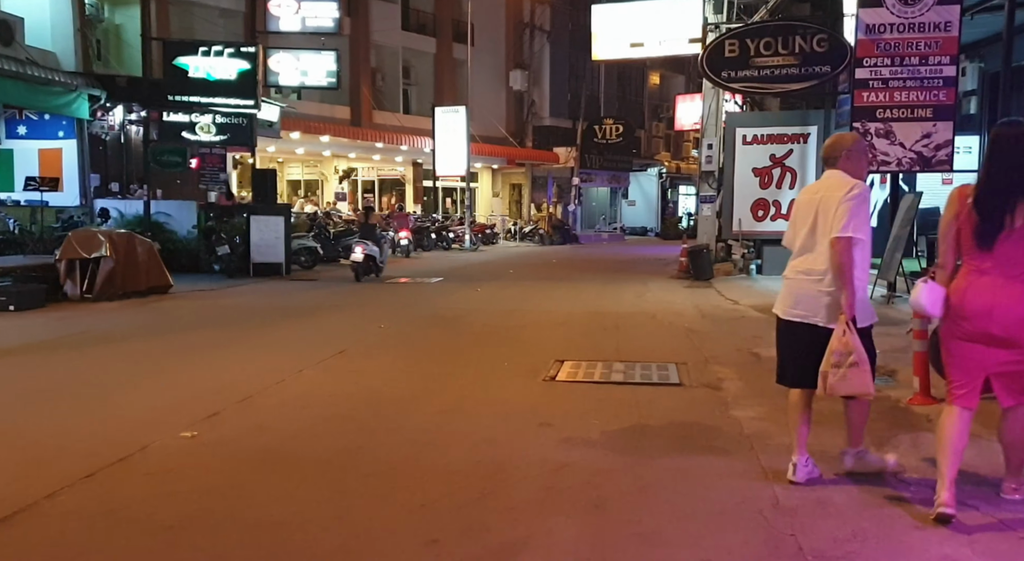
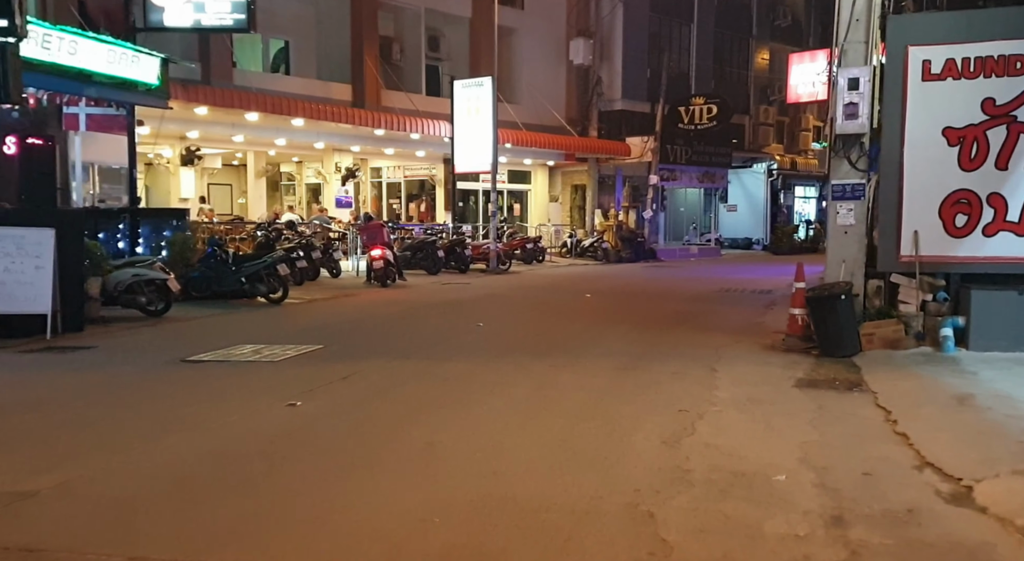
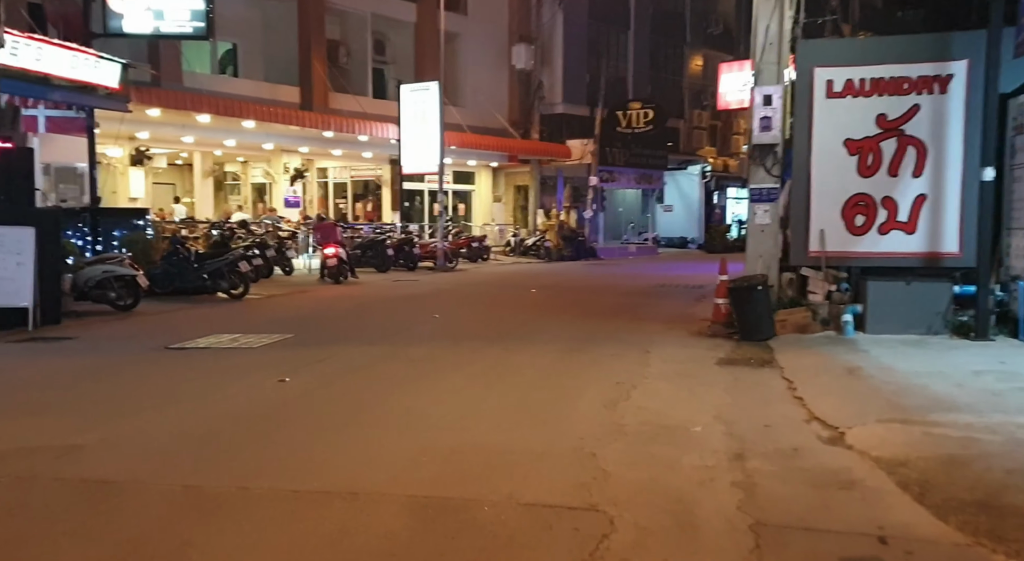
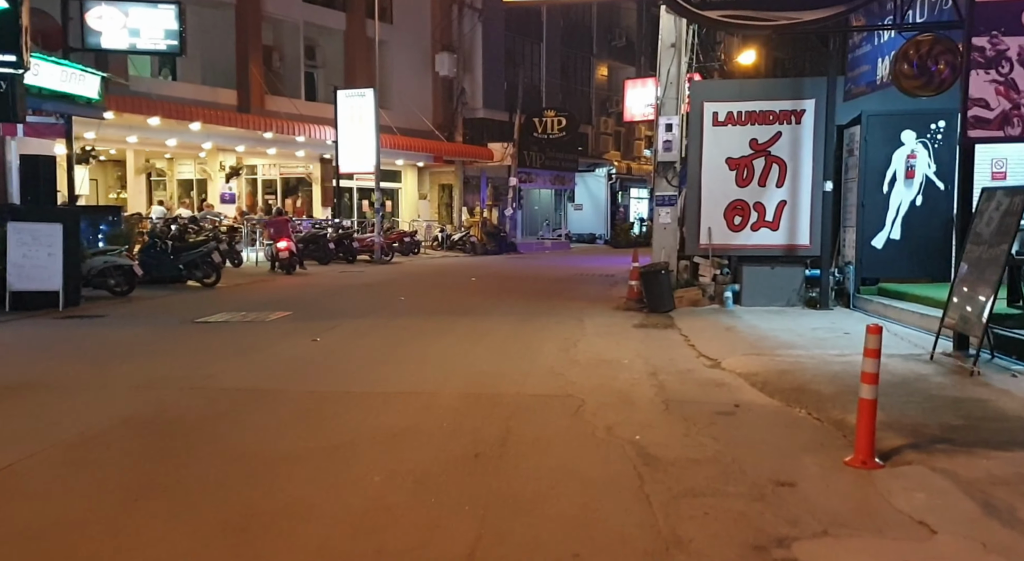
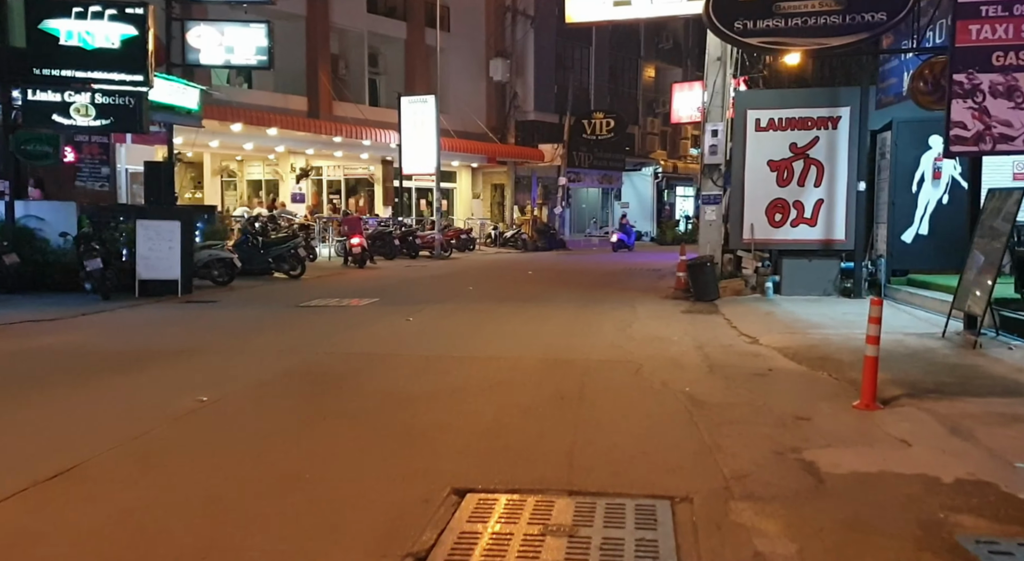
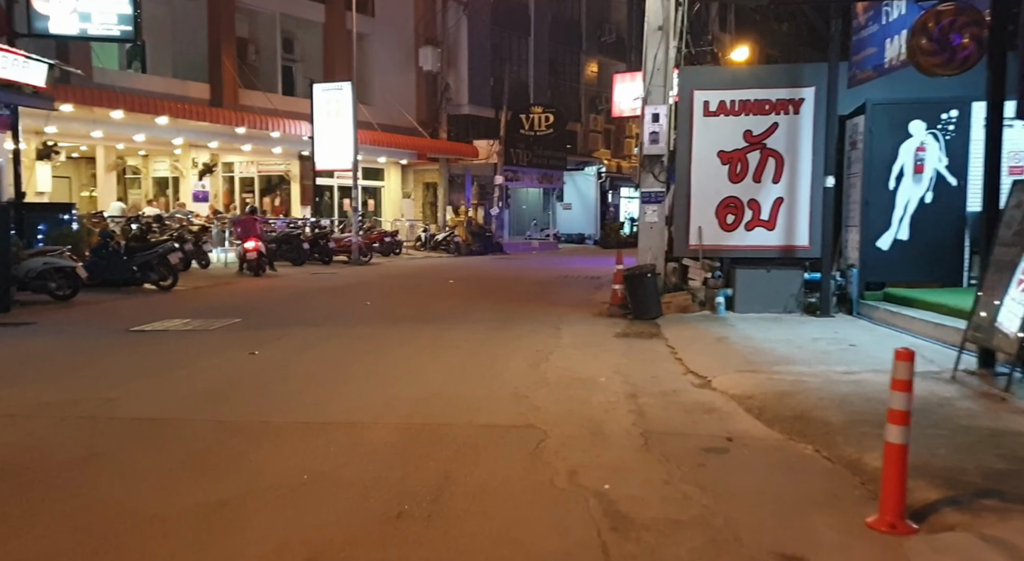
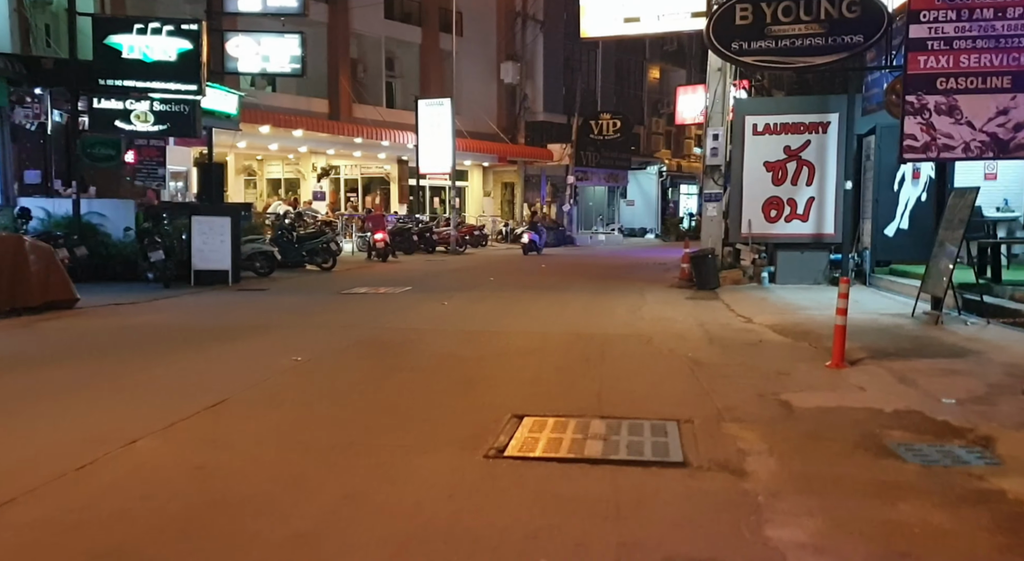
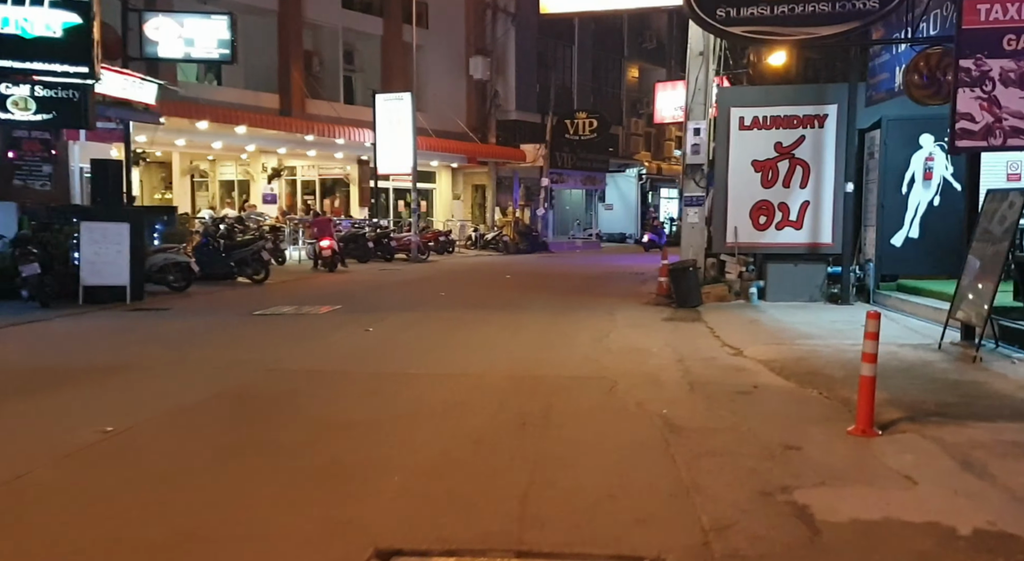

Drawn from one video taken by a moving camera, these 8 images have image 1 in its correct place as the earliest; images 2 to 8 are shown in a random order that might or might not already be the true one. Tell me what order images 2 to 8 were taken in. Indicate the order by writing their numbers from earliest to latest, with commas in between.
7, 5, 8, 4, 6, 3, 2
